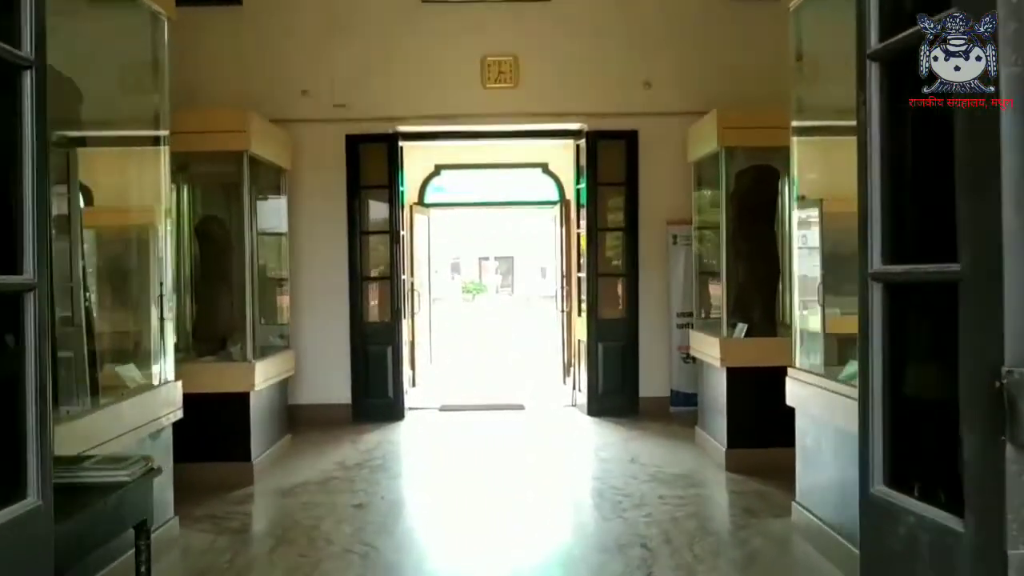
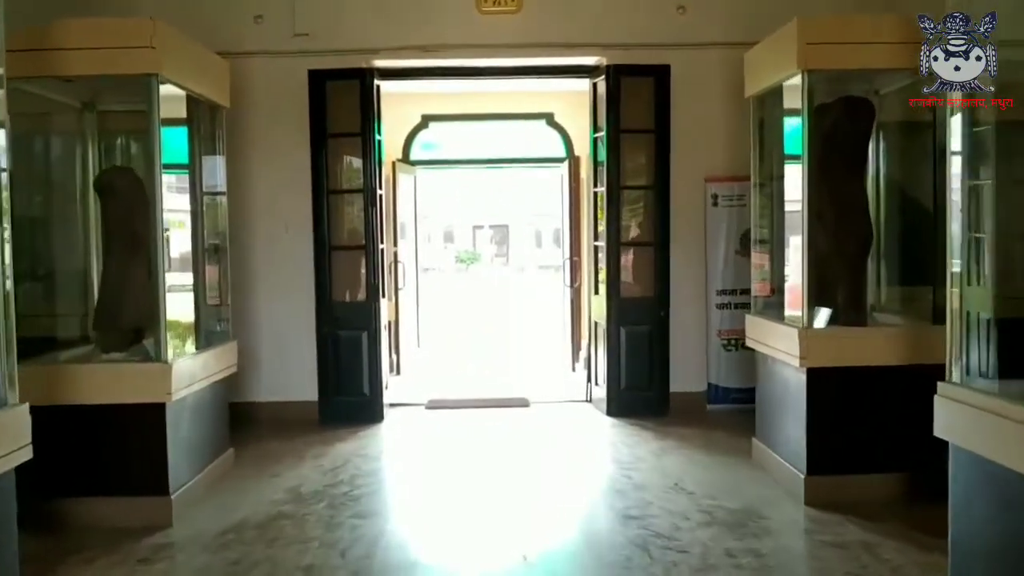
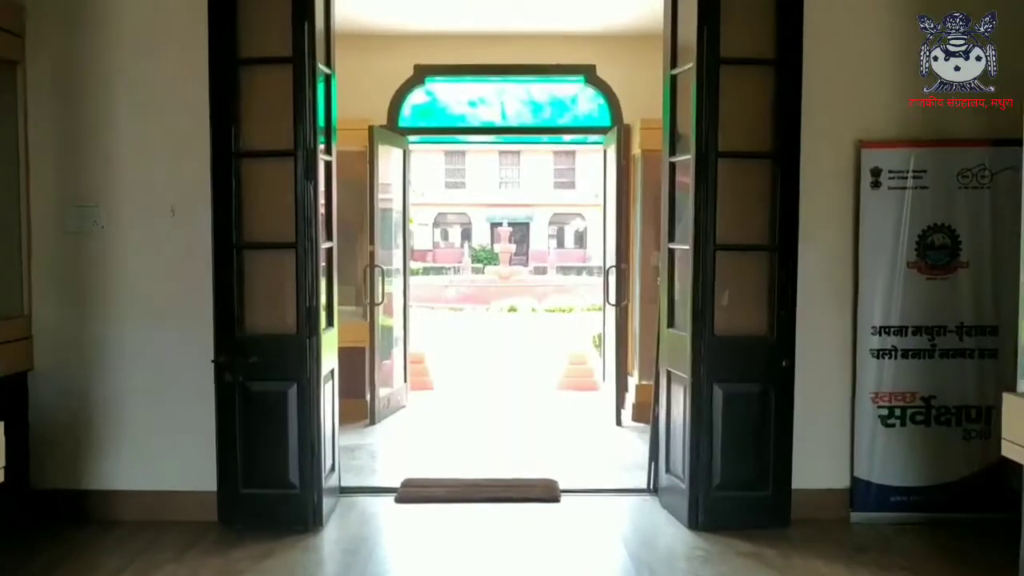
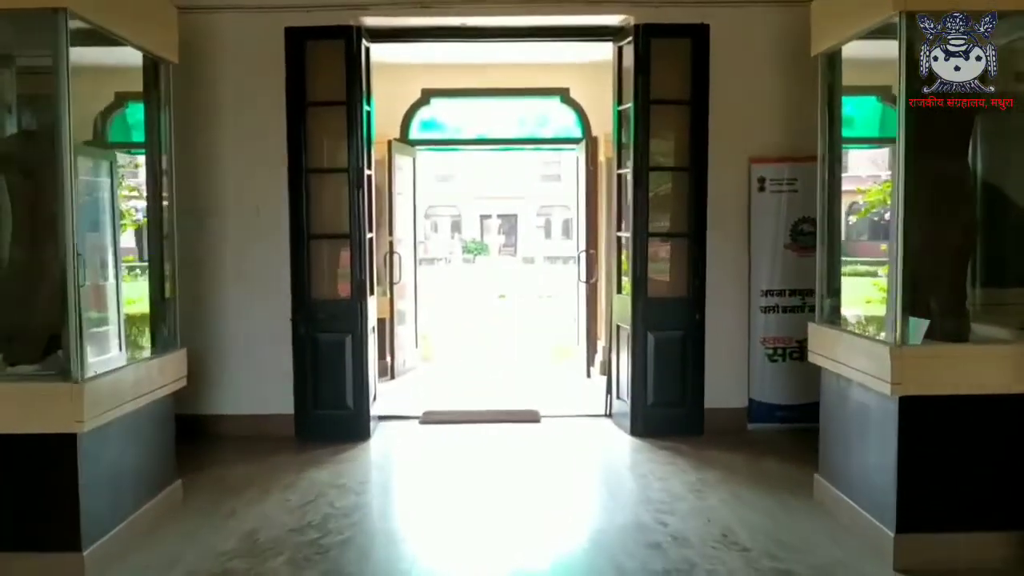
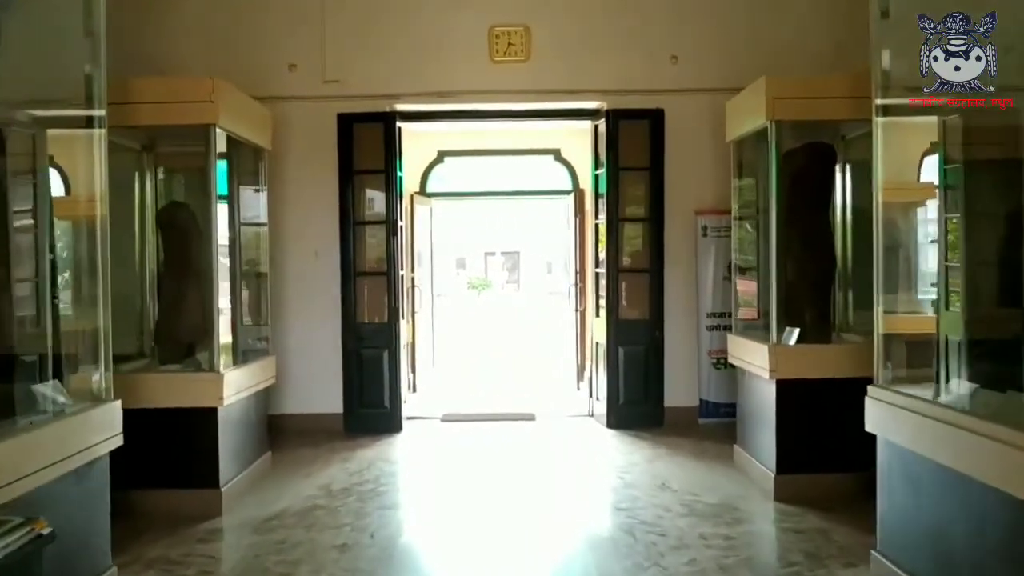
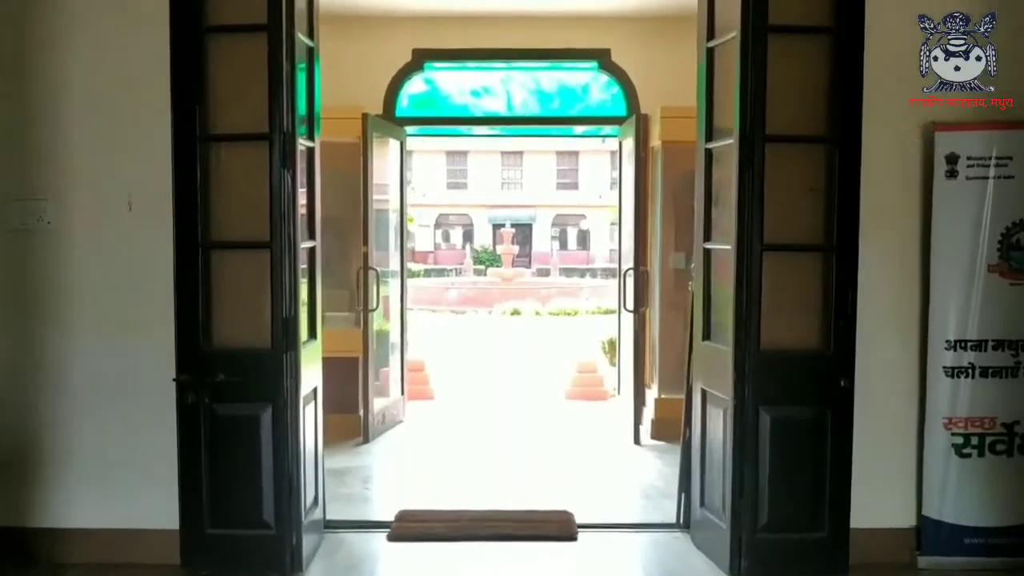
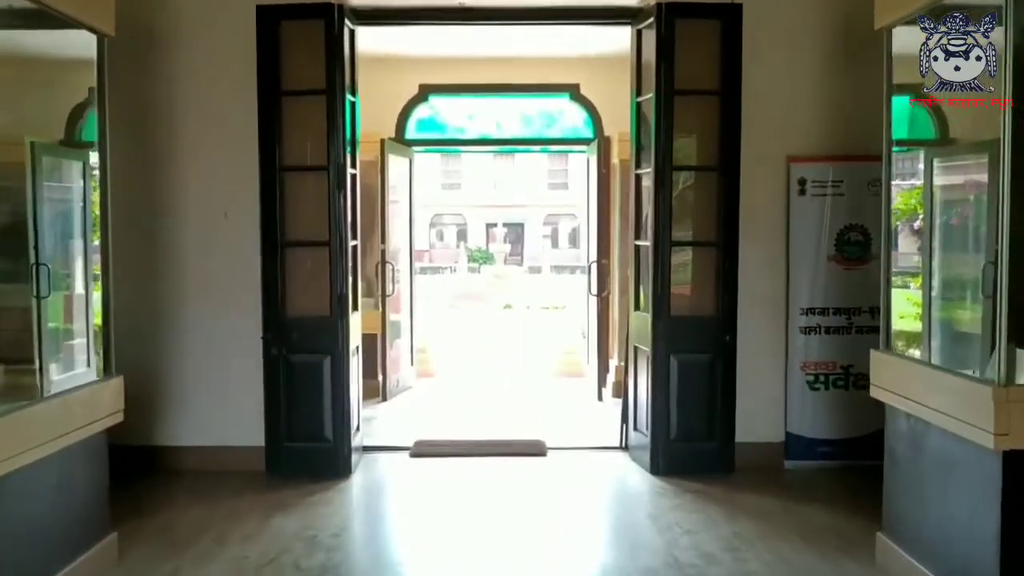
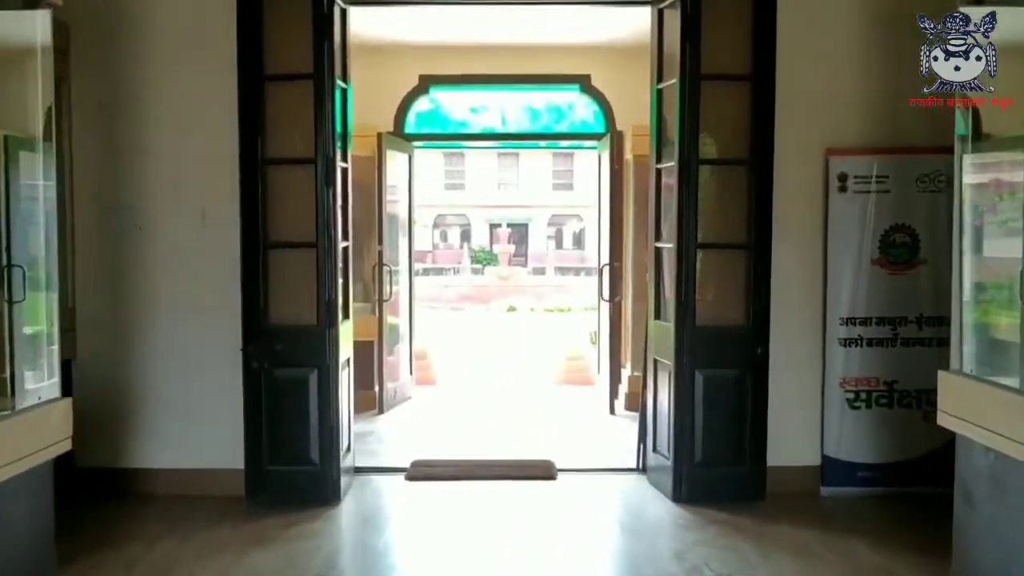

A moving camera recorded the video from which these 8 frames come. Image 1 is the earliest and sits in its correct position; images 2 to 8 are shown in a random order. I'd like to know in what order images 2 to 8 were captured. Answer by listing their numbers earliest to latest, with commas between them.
5, 2, 4, 7, 8, 3, 6
